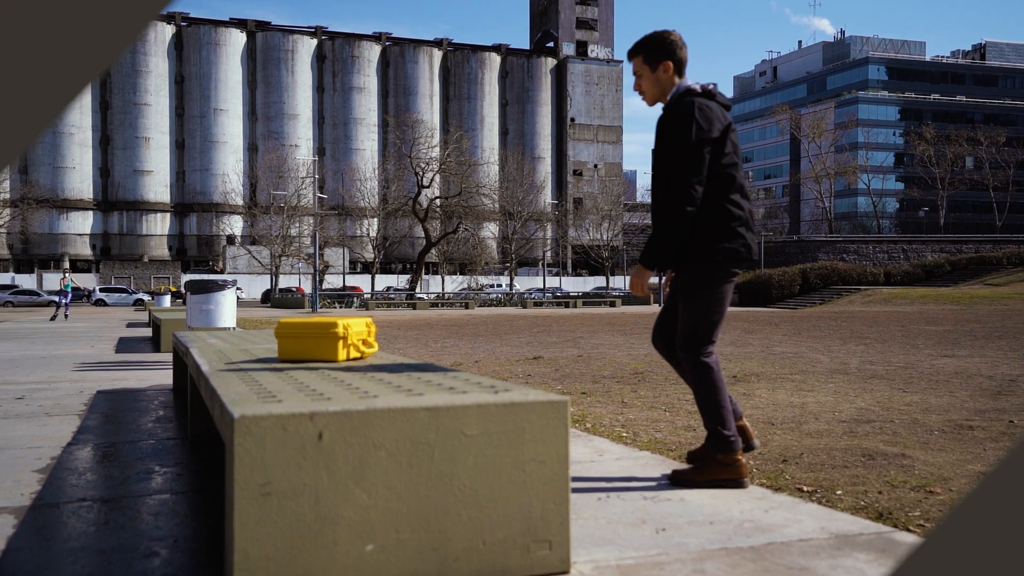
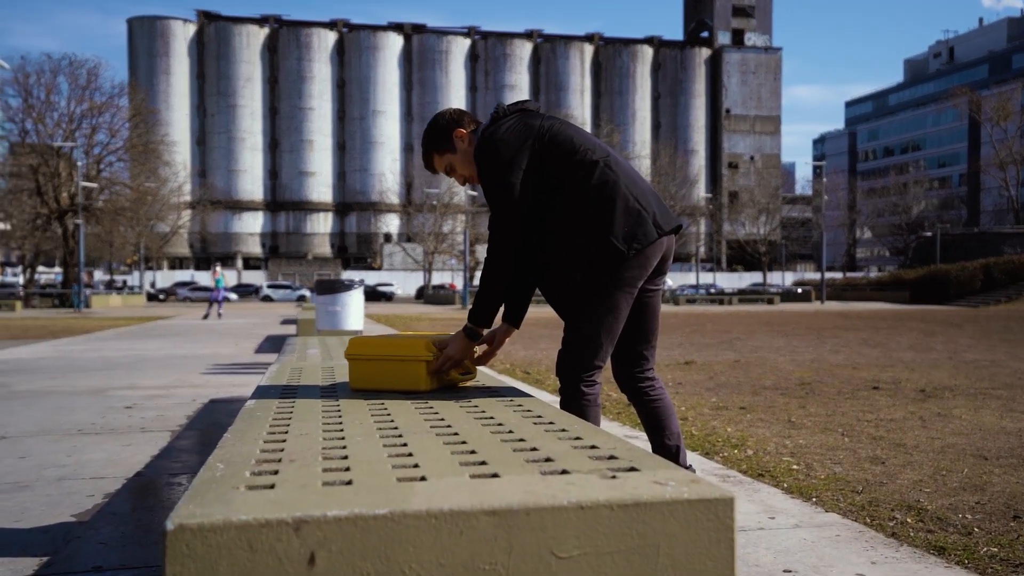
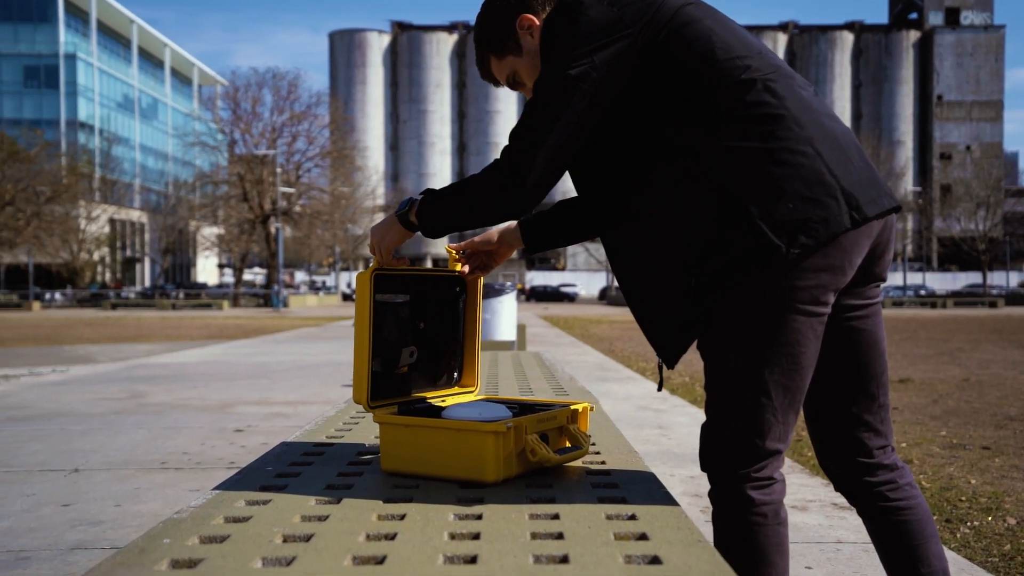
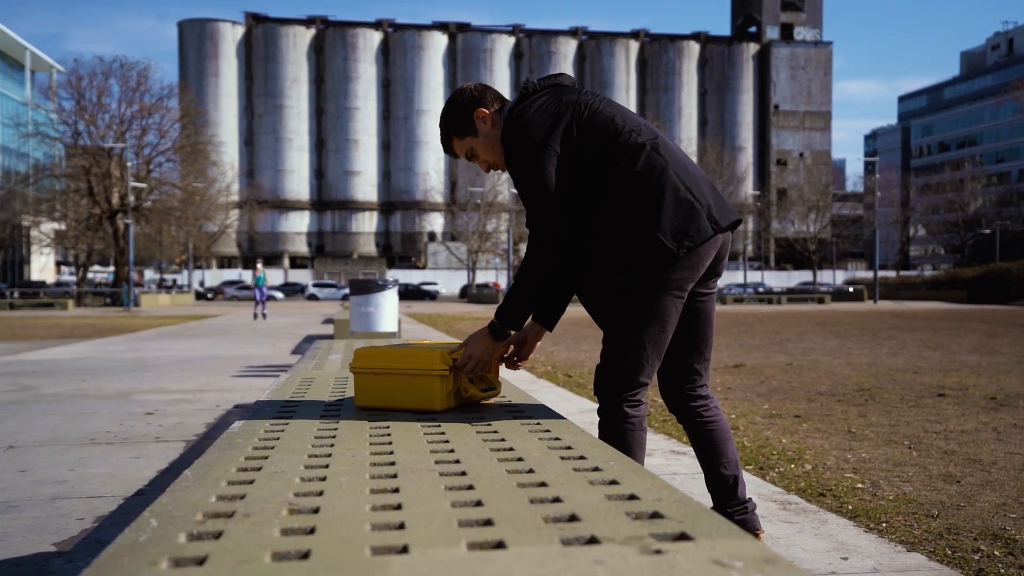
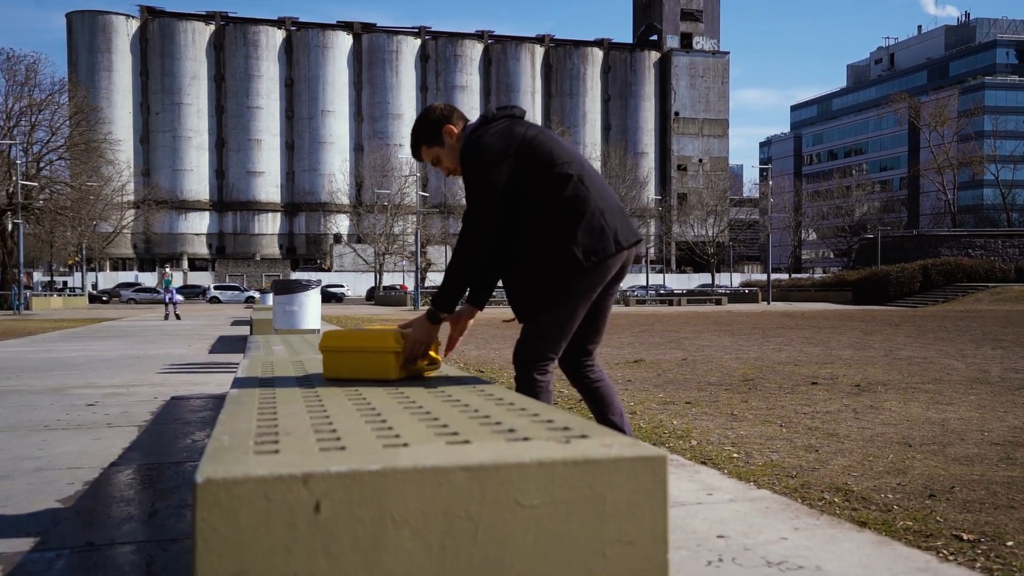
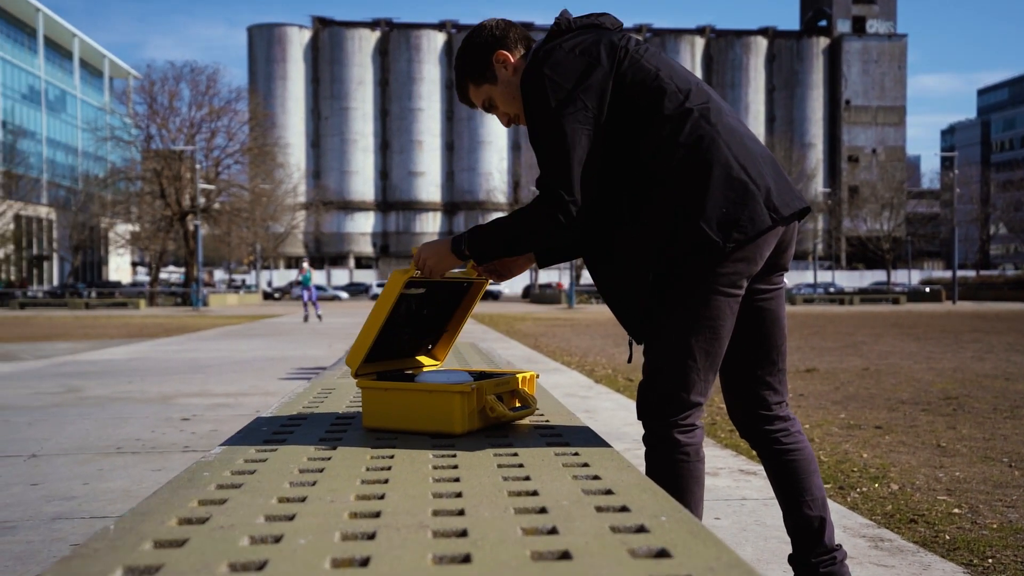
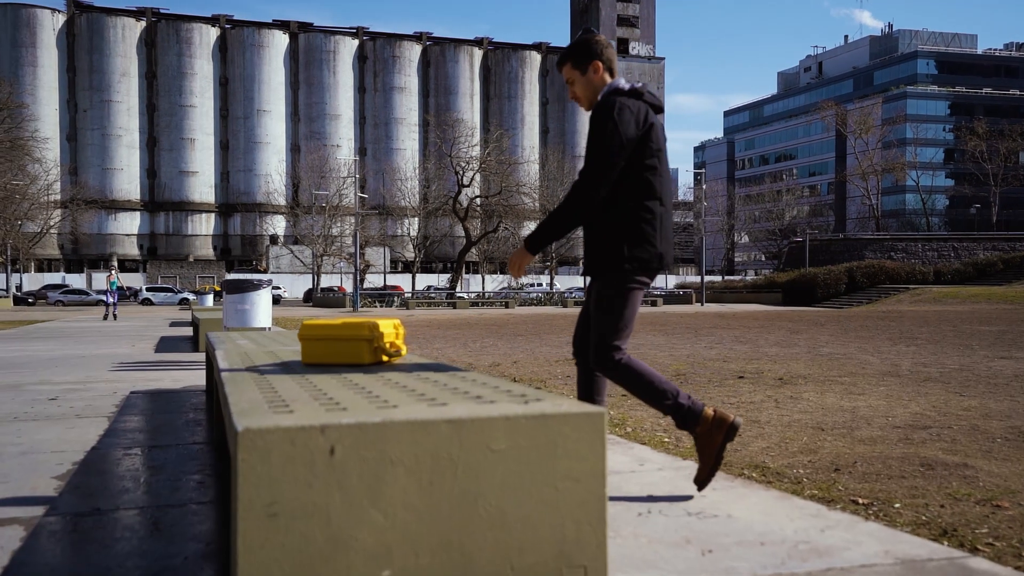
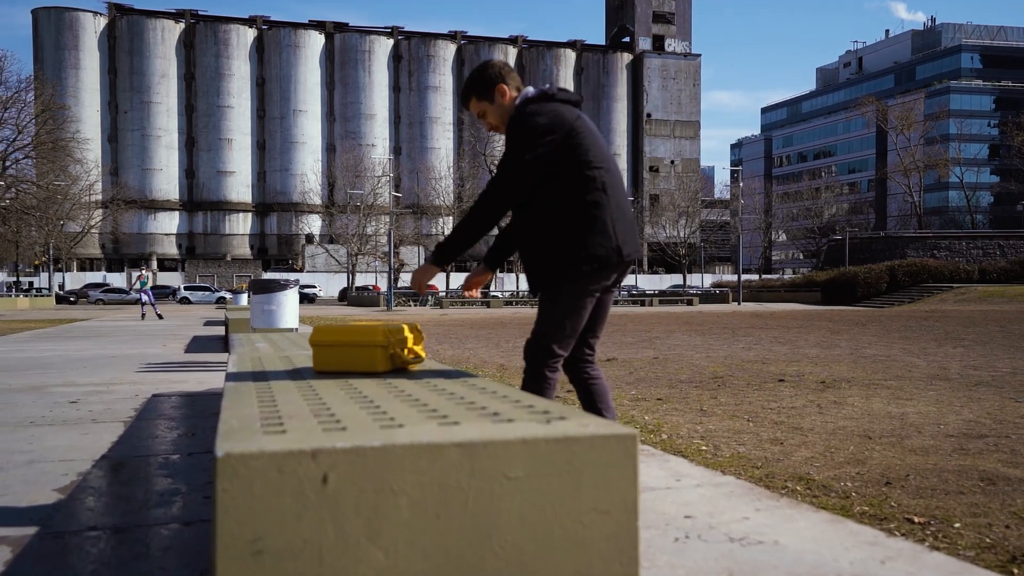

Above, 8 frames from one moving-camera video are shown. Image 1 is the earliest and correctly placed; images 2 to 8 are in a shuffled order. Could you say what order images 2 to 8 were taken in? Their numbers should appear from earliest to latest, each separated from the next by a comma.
7, 8, 5, 2, 4, 6, 3
